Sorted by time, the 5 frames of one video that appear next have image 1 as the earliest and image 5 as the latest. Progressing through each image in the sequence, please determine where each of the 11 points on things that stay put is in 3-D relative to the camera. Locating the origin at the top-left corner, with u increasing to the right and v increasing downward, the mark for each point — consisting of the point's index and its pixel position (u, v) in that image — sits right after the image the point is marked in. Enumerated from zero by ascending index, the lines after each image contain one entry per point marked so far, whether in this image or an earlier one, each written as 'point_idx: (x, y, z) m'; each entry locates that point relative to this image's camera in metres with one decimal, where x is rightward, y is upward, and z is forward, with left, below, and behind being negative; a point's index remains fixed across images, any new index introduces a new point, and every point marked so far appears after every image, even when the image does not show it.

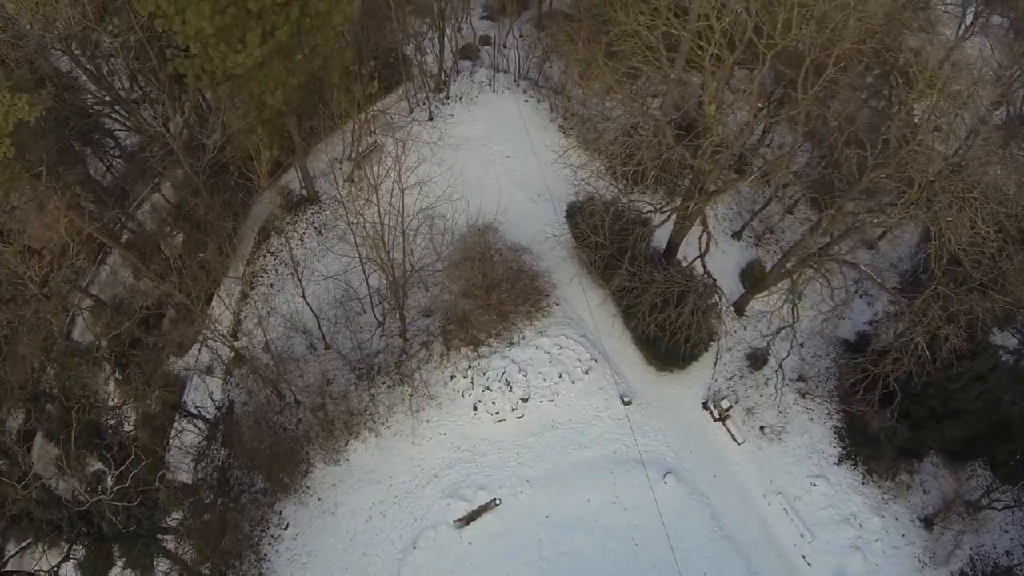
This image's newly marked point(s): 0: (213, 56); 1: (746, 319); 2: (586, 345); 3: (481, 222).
0: (-14.0, +10.7, +11.8) m
1: (+14.6, -1.8, +16.3) m
2: (+4.4, -3.3, +15.4) m
3: (-1.9, +4.1, +17.4) m
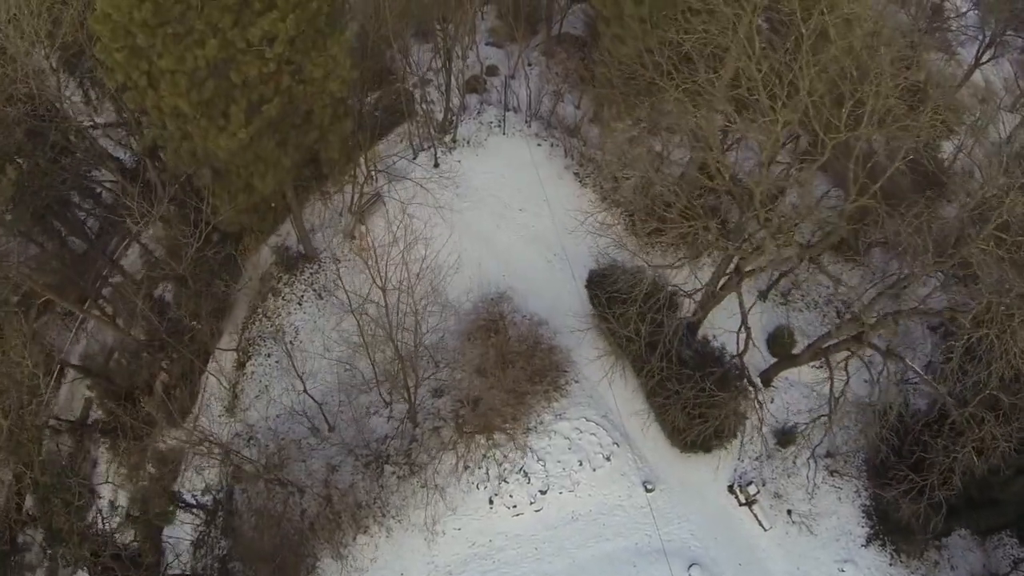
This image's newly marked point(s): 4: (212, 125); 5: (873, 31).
0: (-13.1, +6.2, +10.4) m
1: (+15.5, -6.2, +15.5) m
2: (+5.3, -7.7, +14.5) m
3: (-1.0, -0.3, +16.3) m
4: (-12.1, +6.5, +10.3) m
5: (+16.4, +11.7, +11.7) m
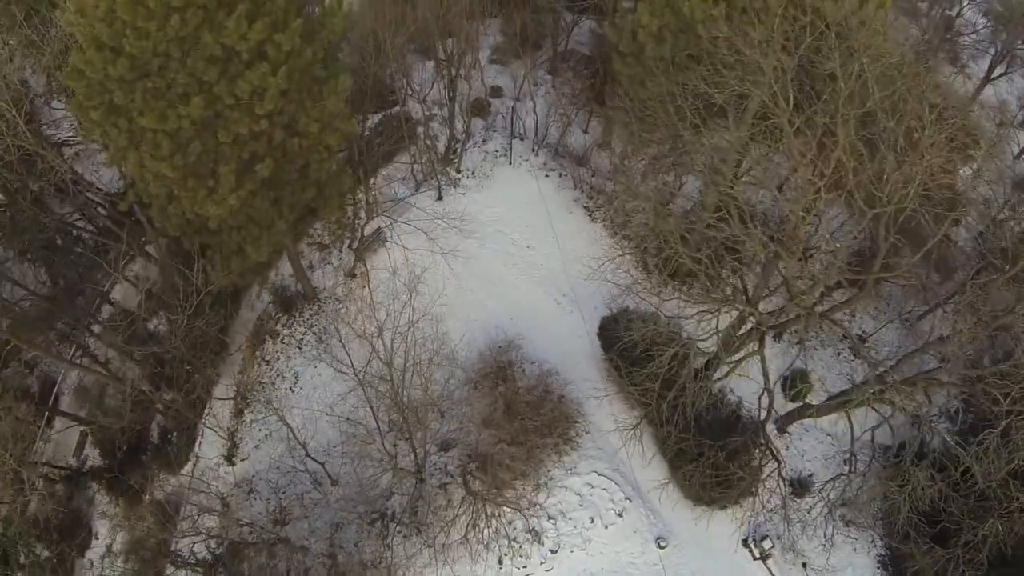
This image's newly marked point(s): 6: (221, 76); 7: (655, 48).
0: (-12.5, +3.4, +9.7) m
1: (+16.0, -8.9, +15.1) m
2: (+5.8, -10.4, +14.0) m
3: (-0.5, -2.9, +15.7) m
4: (-11.6, +3.7, +9.5) m
5: (+16.9, +8.9, +11.1) m
6: (-10.3, +7.4, +9.1) m
7: (+6.7, +11.2, +12.0) m
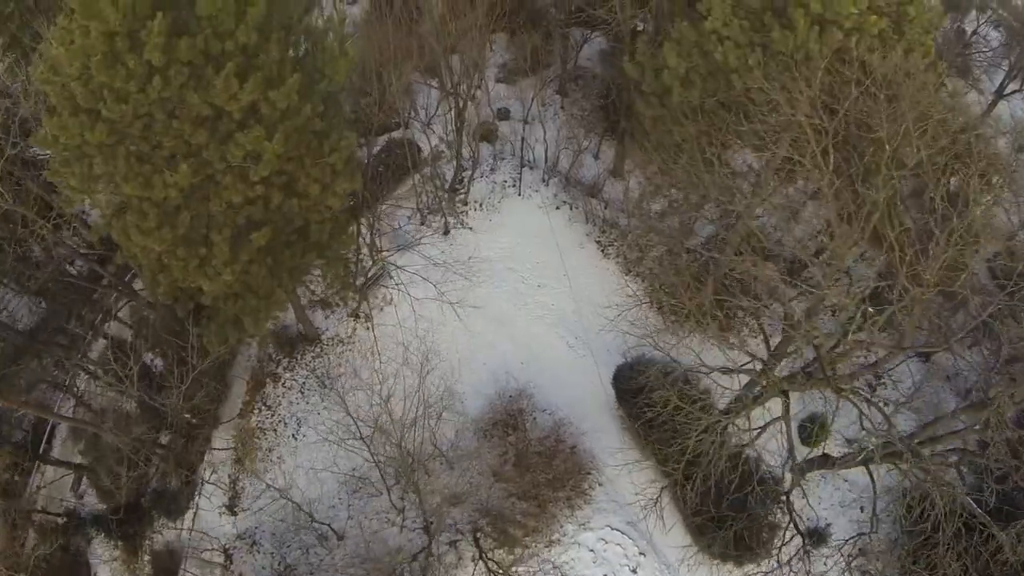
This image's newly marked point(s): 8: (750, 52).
0: (-11.9, +0.8, +9.0) m
1: (+16.6, -11.5, +14.7) m
2: (+6.4, -13.0, +13.7) m
3: (+0.1, -5.5, +15.1) m
4: (-10.9, +1.0, +8.9) m
5: (+17.5, +6.2, +10.4) m
6: (-9.7, +4.7, +8.3) m
7: (+7.4, +8.6, +11.2) m
8: (+9.4, +9.3, +10.2) m
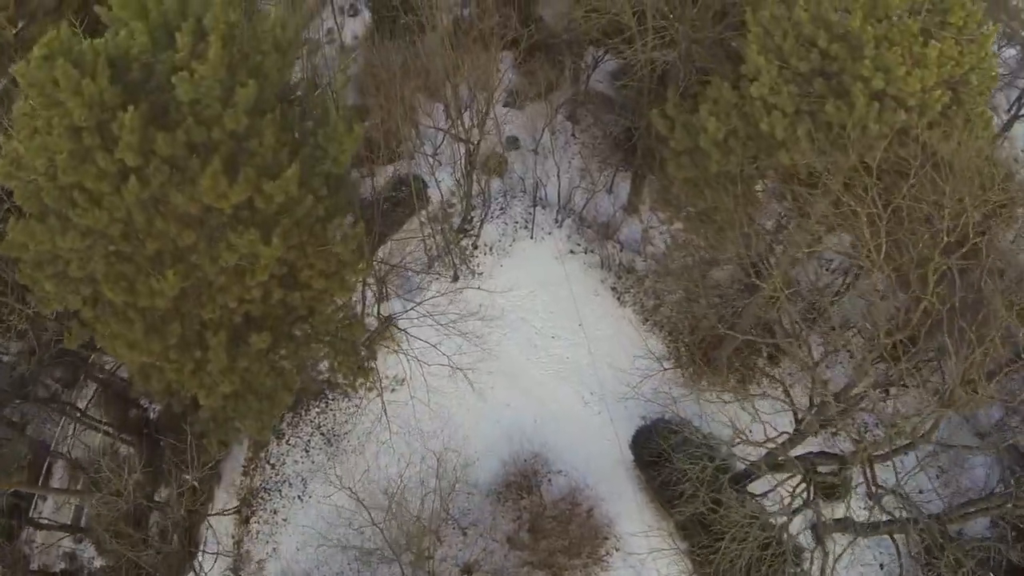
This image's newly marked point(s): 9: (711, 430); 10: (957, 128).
0: (-11.0, -2.5, +8.2) m
1: (+17.4, -14.7, +14.4) m
2: (+7.2, -16.2, +13.4) m
3: (+0.9, -8.7, +14.6) m
4: (-10.1, -2.3, +8.1) m
5: (+18.4, +2.9, +9.7) m
6: (-8.8, +1.4, +7.5) m
7: (+8.3, +5.3, +10.4) m
8: (+10.3, +6.0, +9.4) m
9: (+11.2, -8.0, +14.6) m
10: (+14.6, +5.3, +8.6) m
